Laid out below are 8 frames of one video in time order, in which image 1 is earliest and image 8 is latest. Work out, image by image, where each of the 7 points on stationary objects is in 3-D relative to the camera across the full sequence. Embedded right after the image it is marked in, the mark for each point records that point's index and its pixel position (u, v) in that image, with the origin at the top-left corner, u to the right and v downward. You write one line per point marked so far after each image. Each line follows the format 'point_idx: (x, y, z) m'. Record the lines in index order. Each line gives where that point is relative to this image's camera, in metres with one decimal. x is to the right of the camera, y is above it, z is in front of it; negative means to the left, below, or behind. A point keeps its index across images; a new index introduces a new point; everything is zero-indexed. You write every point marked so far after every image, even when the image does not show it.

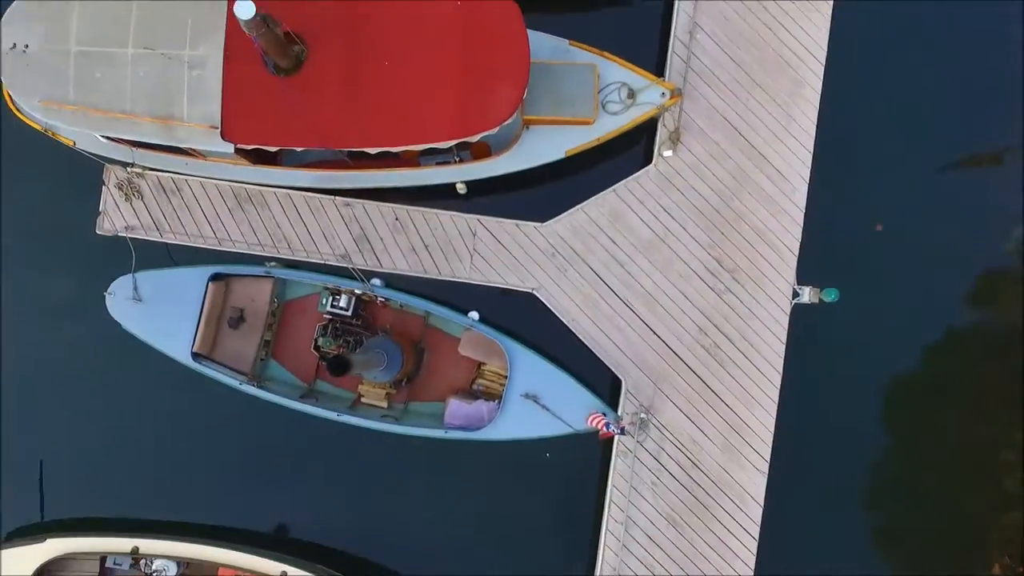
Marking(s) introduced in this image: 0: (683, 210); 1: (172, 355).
0: (+2.7, +1.3, +7.2) m
1: (-5.2, -1.0, +7.2) m
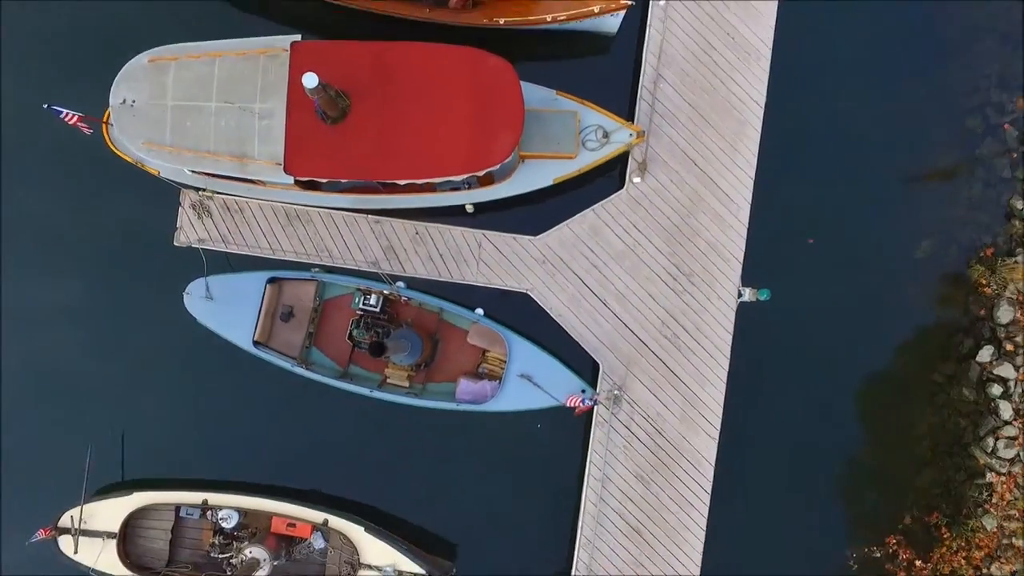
0: (+2.7, +1.2, +8.9) m
1: (-5.2, -1.0, +8.9) m
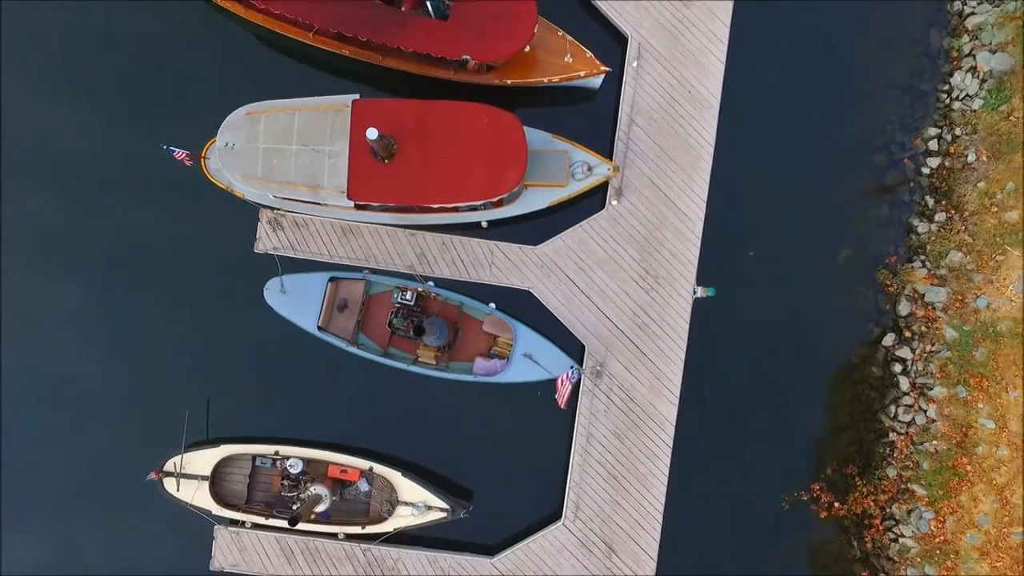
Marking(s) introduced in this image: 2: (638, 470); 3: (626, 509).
0: (+2.8, +1.3, +11.5) m
1: (-5.1, -1.0, +11.4) m
2: (+3.1, -4.5, +11.3) m
3: (+2.8, -5.4, +11.2) m
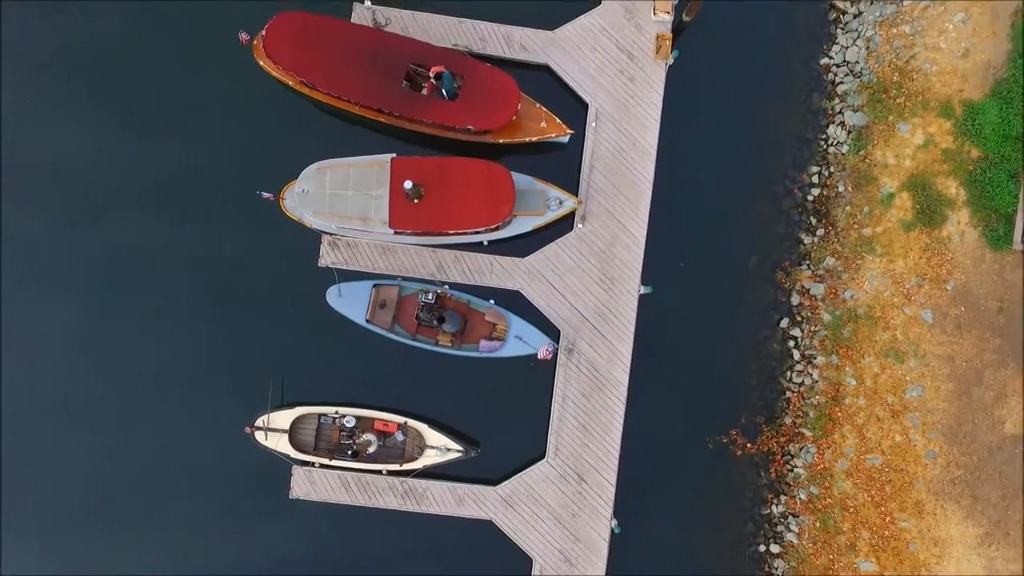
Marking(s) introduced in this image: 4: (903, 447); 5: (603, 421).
0: (+2.6, +1.3, +15.8) m
1: (-5.3, -1.1, +15.7) m
2: (+3.0, -4.4, +15.6) m
3: (+2.7, -5.4, +15.4) m
4: (+12.5, -5.1, +14.8) m
5: (+3.1, -4.5, +15.5) m
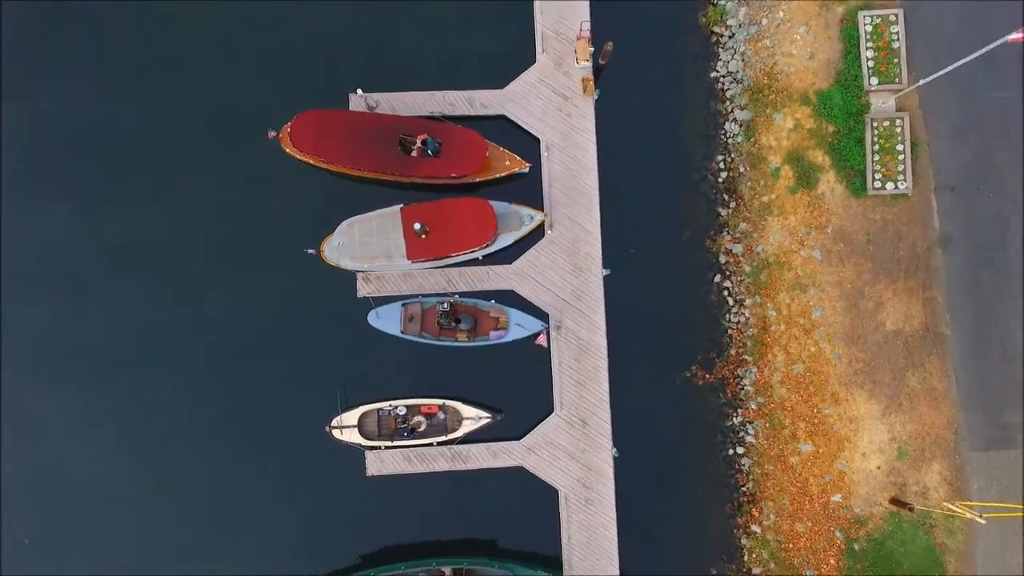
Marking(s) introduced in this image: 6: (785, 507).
0: (+2.1, +1.7, +20.6) m
1: (-5.3, -2.0, +20.6) m
2: (+3.5, -3.9, +20.4) m
3: (+3.4, -4.9, +20.3) m
4: (+12.9, -2.9, +19.6) m
5: (+3.6, -3.9, +20.4) m
6: (+11.7, -9.4, +19.7) m
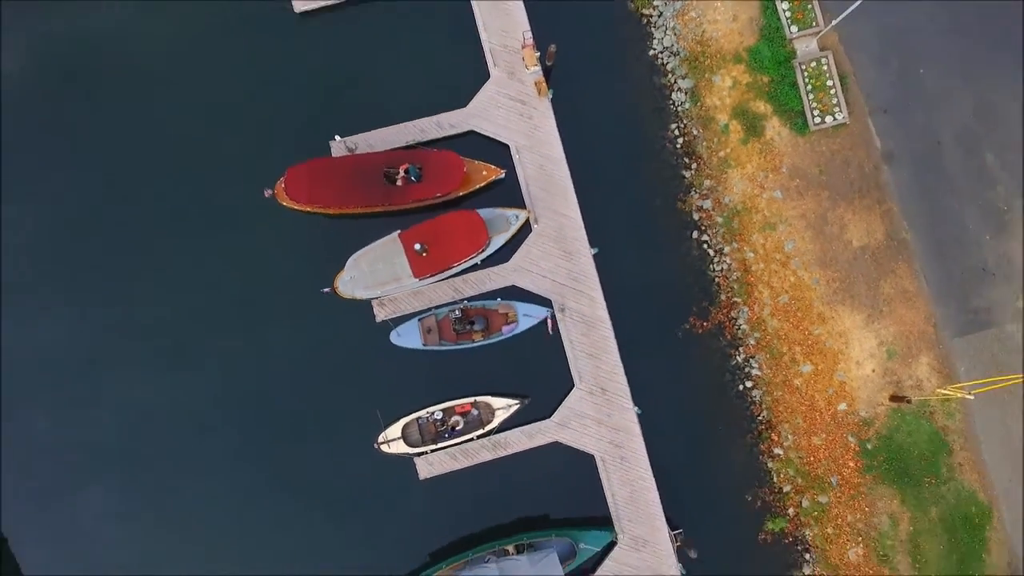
0: (+1.7, +2.3, +22.5) m
1: (-4.7, -2.9, +22.5) m
2: (+4.3, -2.8, +22.3) m
3: (+4.4, -3.8, +22.2) m
4: (+13.3, +0.2, +21.5) m
5: (+4.4, -2.8, +22.3) m
6: (+13.5, -6.4, +21.6) m
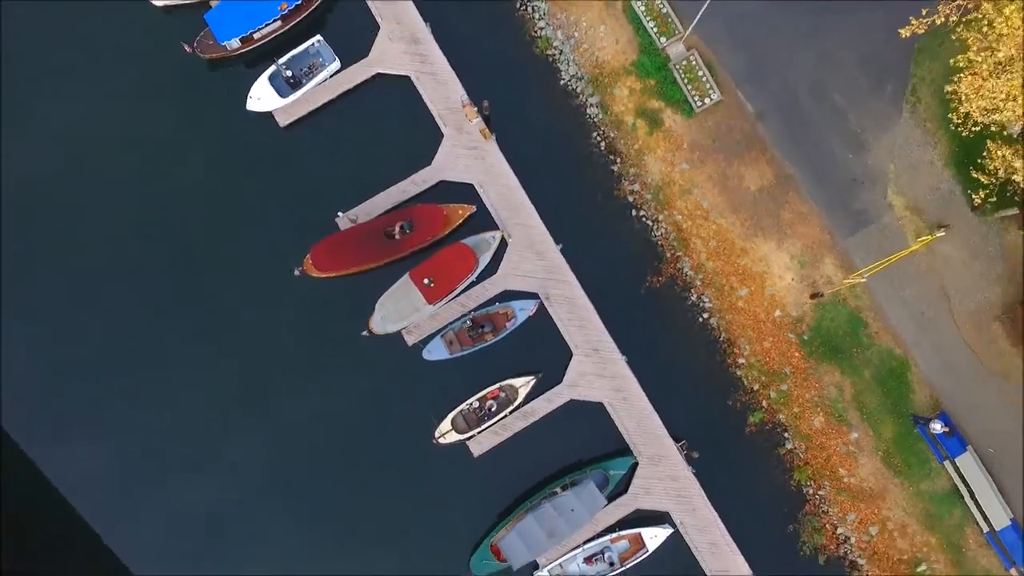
0: (+0.6, +2.5, +28.5) m
1: (-4.2, -4.3, +28.5) m
2: (+4.5, -1.8, +28.3) m
3: (+4.8, -2.8, +28.1) m
4: (+12.3, +3.5, +27.5) m
5: (+4.5, -1.8, +28.2) m
6: (+14.3, -2.8, +27.6) m
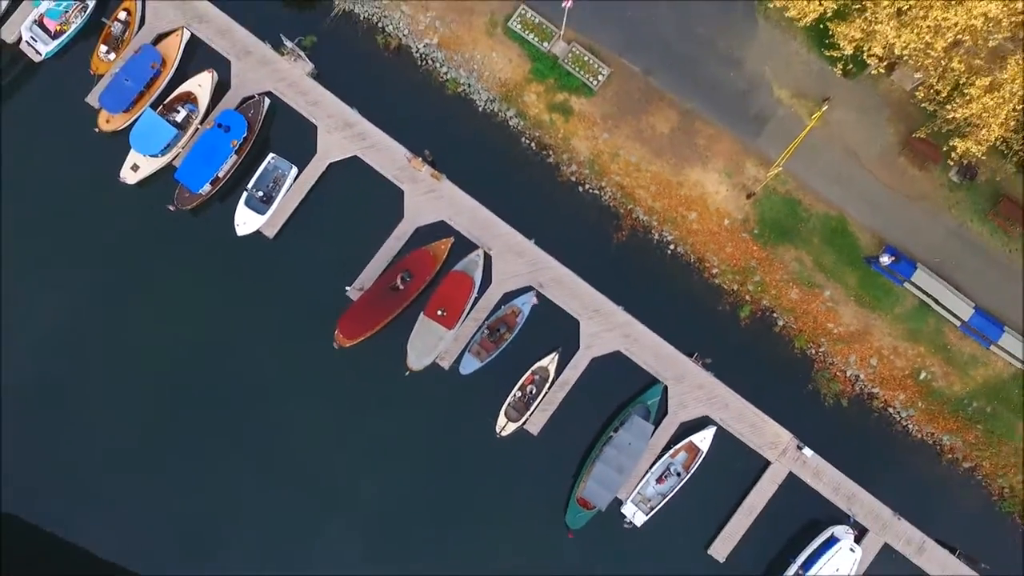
0: (-0.6, +2.4, +33.1) m
1: (-2.4, -5.7, +33.1) m
2: (+4.6, -0.1, +32.9) m
3: (+5.3, -0.8, +32.7) m
4: (+9.8, +7.8, +32.0) m
5: (+4.6, 0.0, +32.8) m
6: (+14.1, +2.8, +32.2) m
